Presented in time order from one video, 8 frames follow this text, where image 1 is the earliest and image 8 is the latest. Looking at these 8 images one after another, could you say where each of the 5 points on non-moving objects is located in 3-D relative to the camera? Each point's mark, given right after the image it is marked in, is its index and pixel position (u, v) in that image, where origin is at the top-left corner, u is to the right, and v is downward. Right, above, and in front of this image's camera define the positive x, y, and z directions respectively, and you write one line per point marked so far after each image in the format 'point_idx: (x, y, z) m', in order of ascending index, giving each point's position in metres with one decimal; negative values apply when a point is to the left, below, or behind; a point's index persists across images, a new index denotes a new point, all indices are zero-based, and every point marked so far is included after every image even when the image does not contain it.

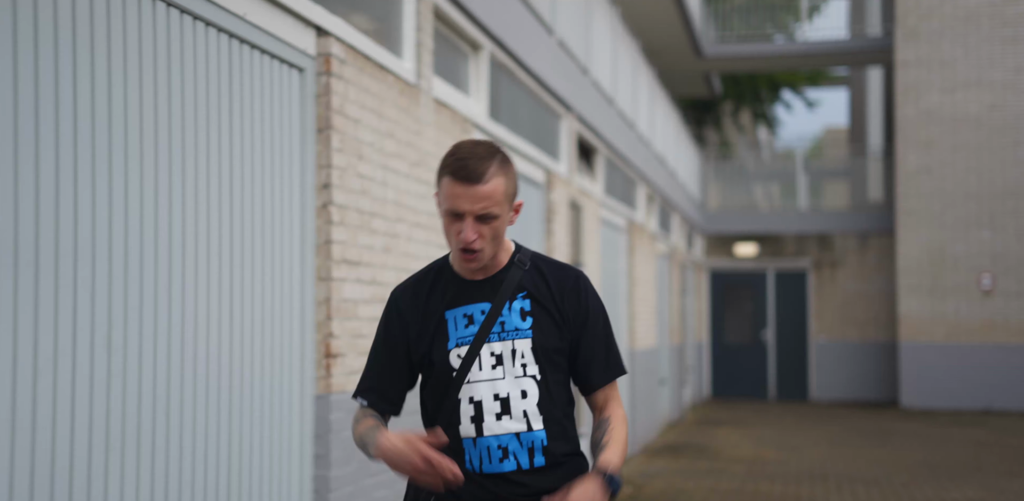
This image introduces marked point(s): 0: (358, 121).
0: (-0.8, +0.7, +4.1) m
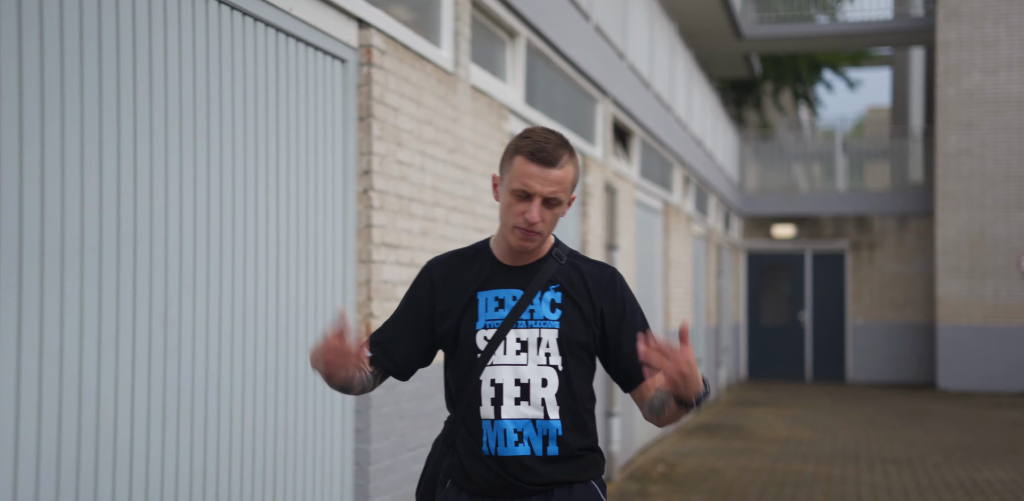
0: (-0.6, +0.8, +4.3) m
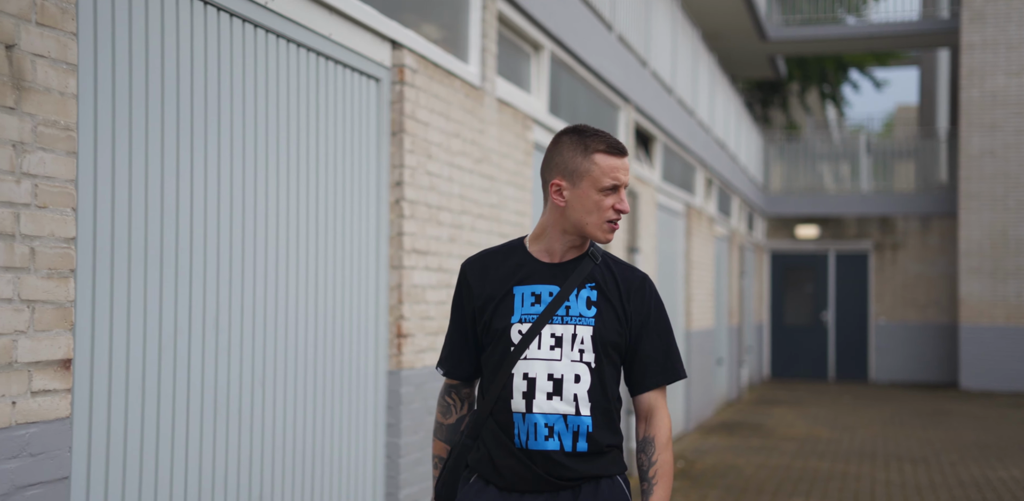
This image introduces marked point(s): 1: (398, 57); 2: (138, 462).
0: (-0.5, +0.8, +4.6) m
1: (-0.6, +1.1, +4.3) m
2: (-1.3, -0.8, +2.7) m
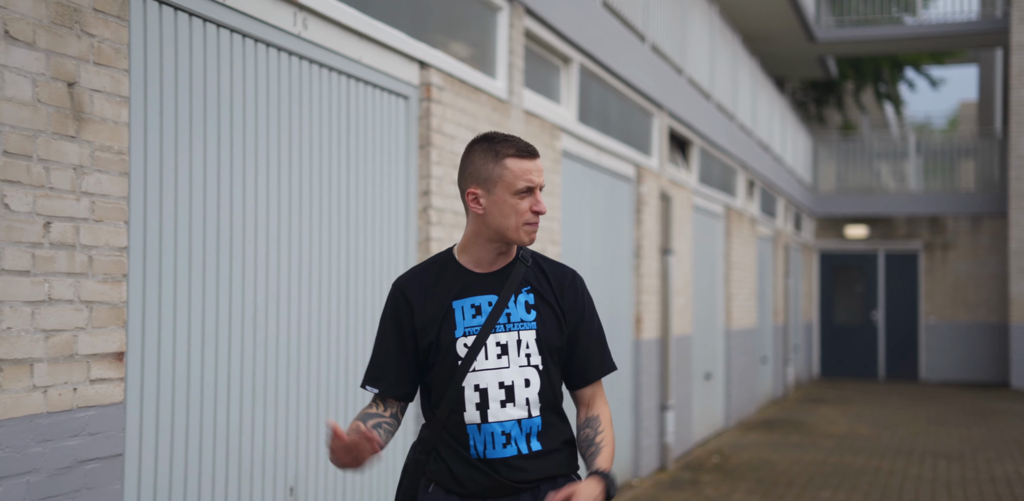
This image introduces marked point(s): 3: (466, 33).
0: (-0.4, +0.7, +4.8) m
1: (-0.5, +1.1, +4.6) m
2: (-1.3, -0.8, +3.0) m
3: (-0.3, +1.5, +5.1) m
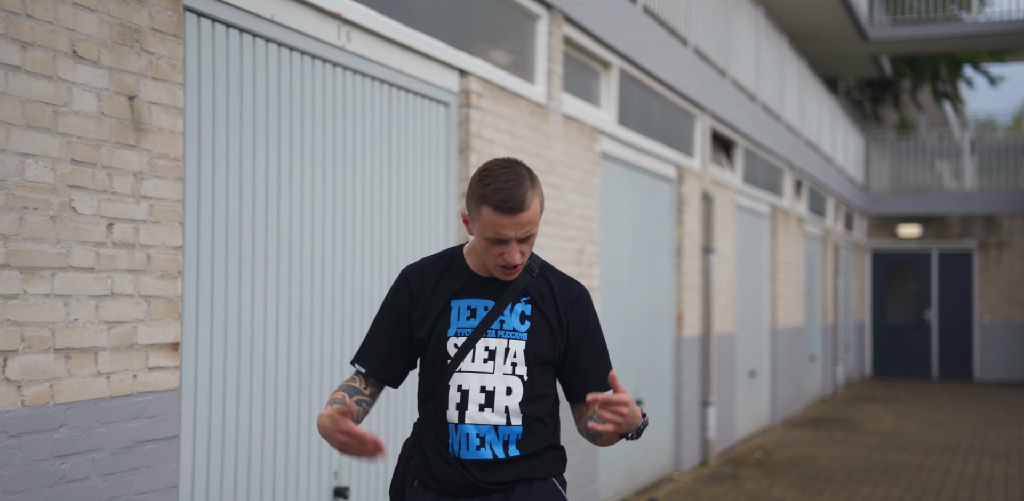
0: (-0.1, +0.7, +5.0) m
1: (-0.3, +1.1, +4.8) m
2: (-1.2, -0.8, +3.2) m
3: (0.0, +1.5, +5.3) m
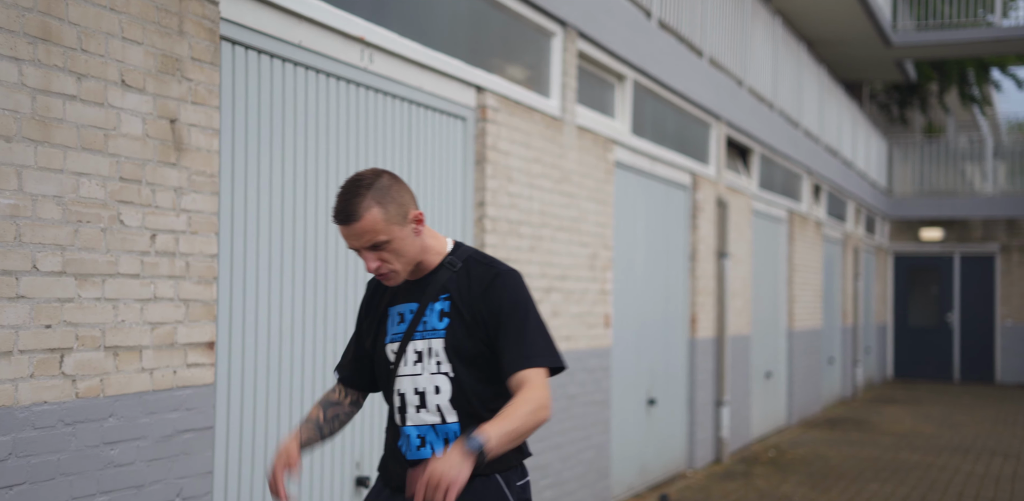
0: (0.0, +0.7, +5.3) m
1: (-0.2, +1.0, +5.0) m
2: (-1.2, -0.8, +3.5) m
3: (+0.1, +1.4, +5.5) m
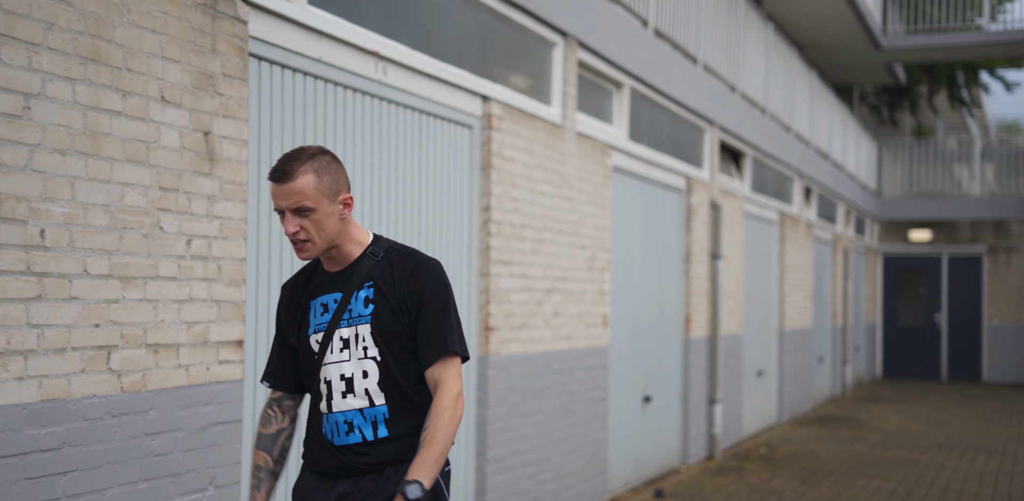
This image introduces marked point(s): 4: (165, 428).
0: (0.0, +0.7, +5.5) m
1: (-0.2, +1.0, +5.3) m
2: (-1.1, -0.8, +3.7) m
3: (+0.1, +1.4, +5.7) m
4: (-1.4, -0.7, +3.1) m
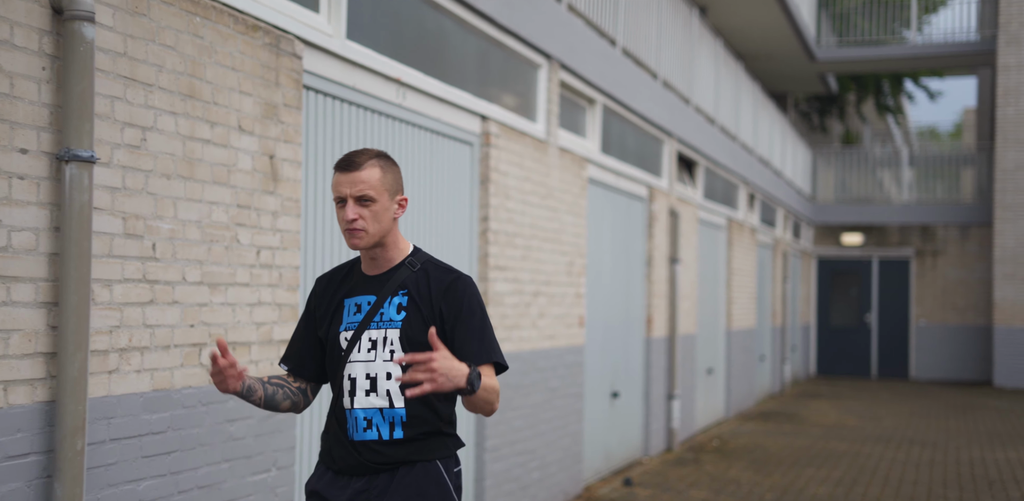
0: (-0.1, +0.6, +6.0) m
1: (-0.2, +1.0, +5.8) m
2: (-1.0, -0.9, +4.2) m
3: (0.0, +1.4, +6.3) m
4: (-1.3, -0.8, +3.5) m
